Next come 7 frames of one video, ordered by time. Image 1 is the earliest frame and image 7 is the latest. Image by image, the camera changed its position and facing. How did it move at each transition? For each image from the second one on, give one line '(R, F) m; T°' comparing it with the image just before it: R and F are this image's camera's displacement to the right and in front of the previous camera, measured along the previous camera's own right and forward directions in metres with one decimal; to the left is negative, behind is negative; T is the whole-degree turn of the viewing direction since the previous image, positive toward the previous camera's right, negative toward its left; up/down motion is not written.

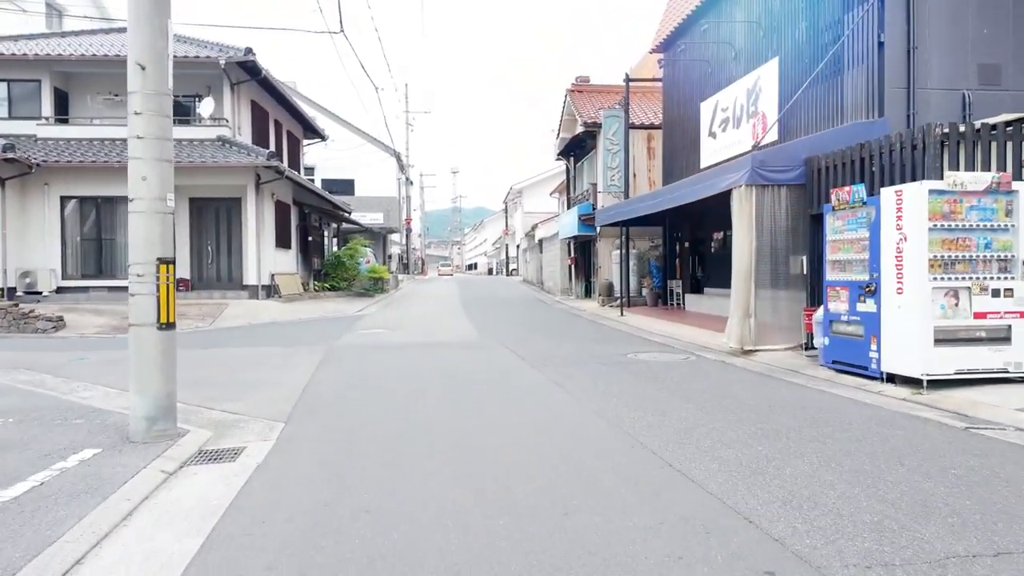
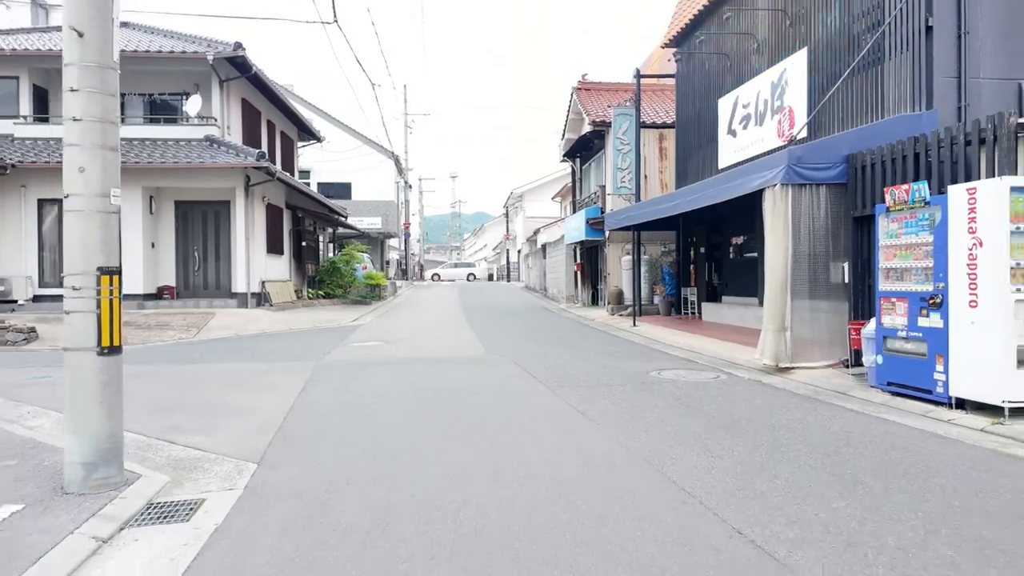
(-0.1, +1.1) m; 0°
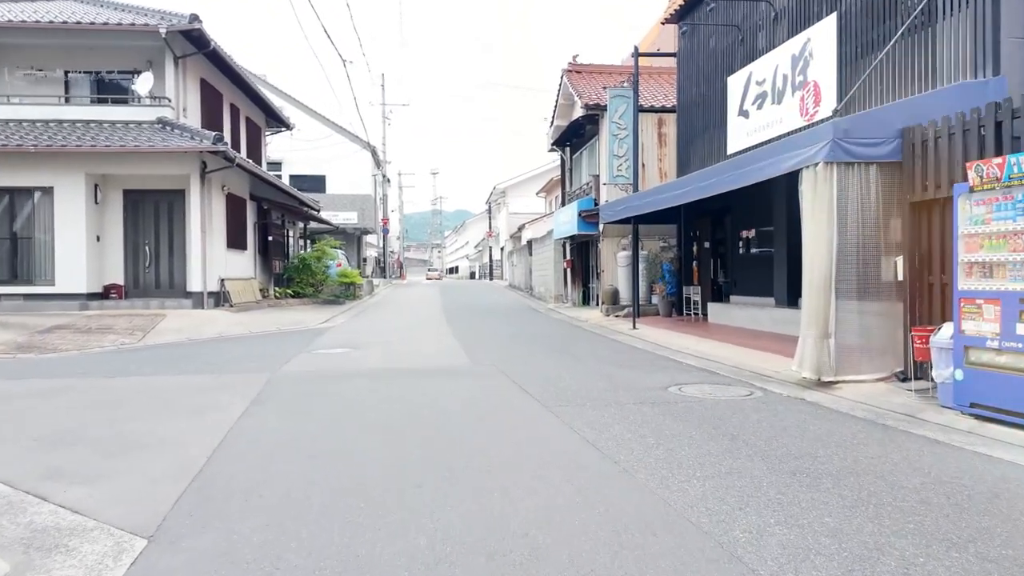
(-0.1, +1.7) m; +2°
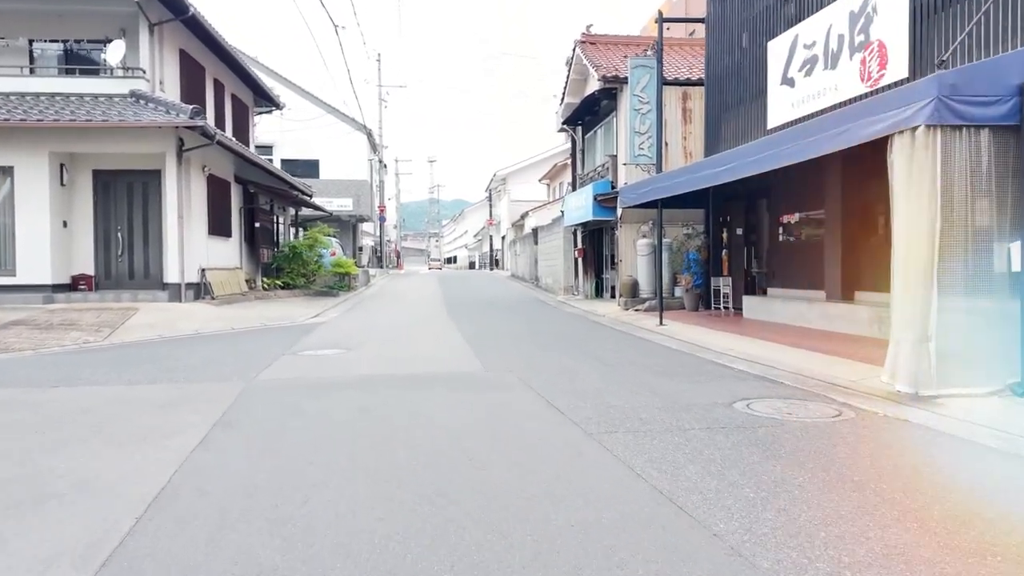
(-0.3, +1.6) m; 0°
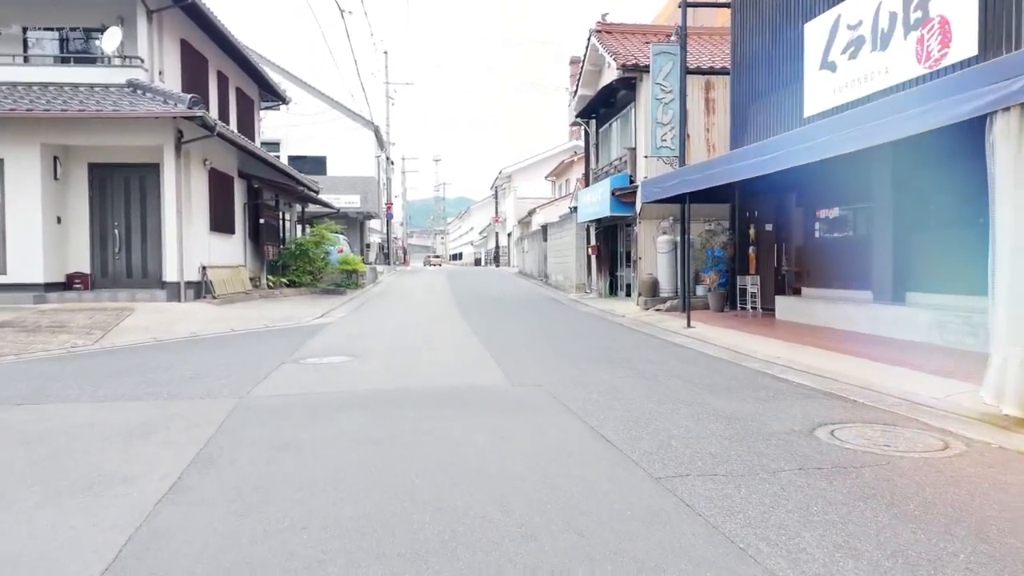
(-0.2, +0.9) m; -1°
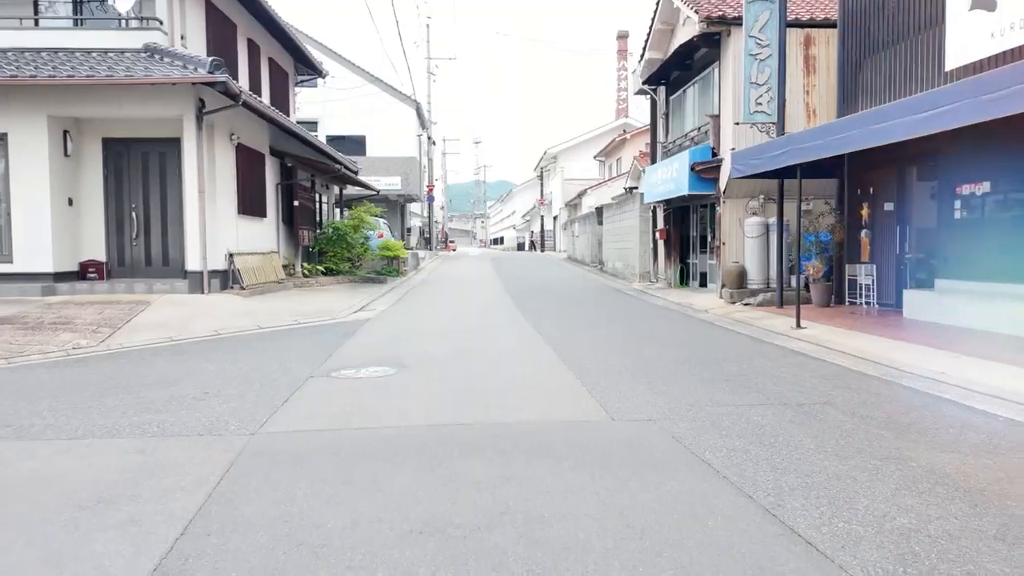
(-0.5, +2.0) m; -3°
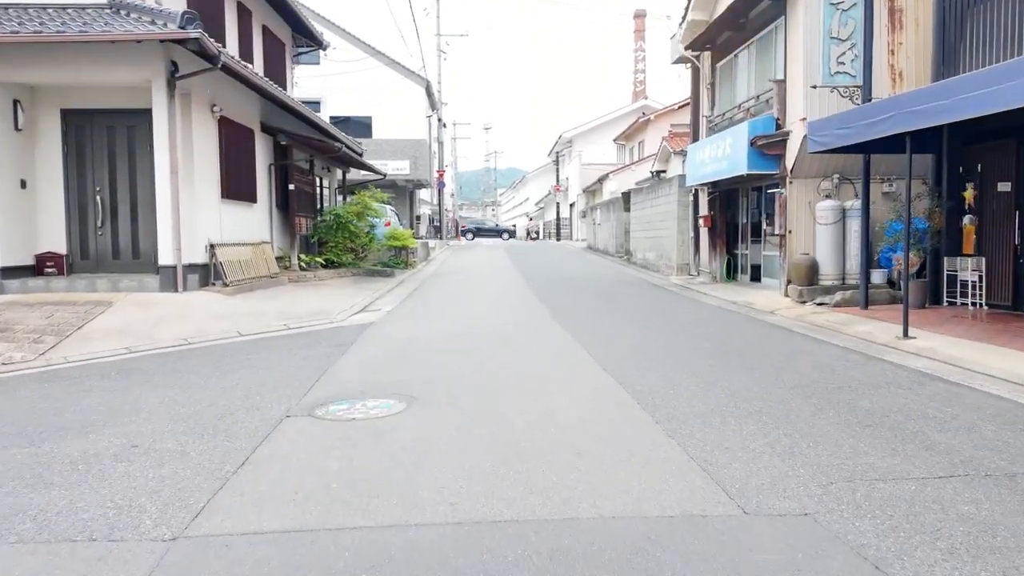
(-0.3, +2.0) m; -1°
